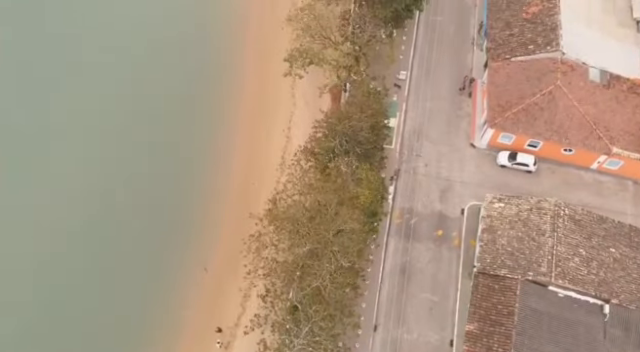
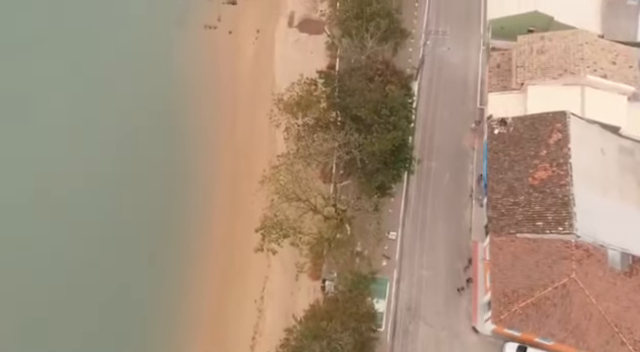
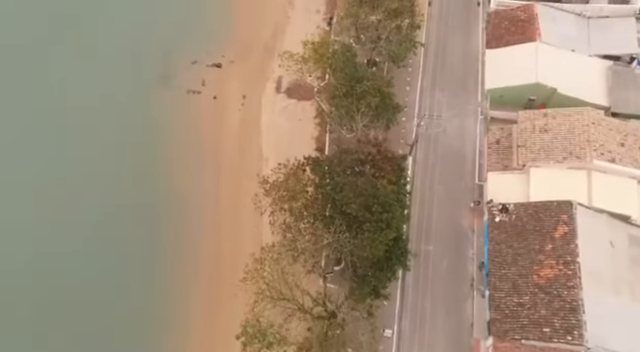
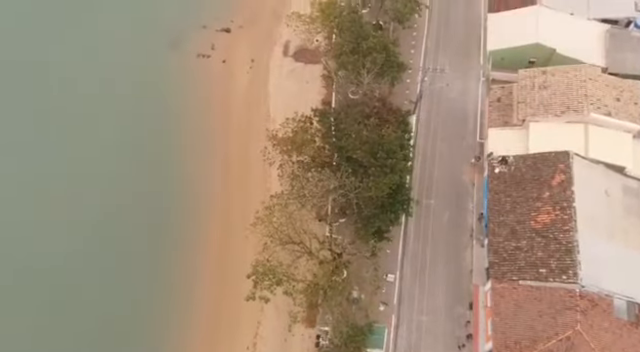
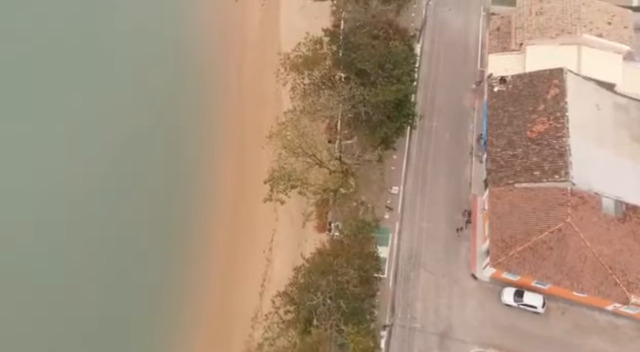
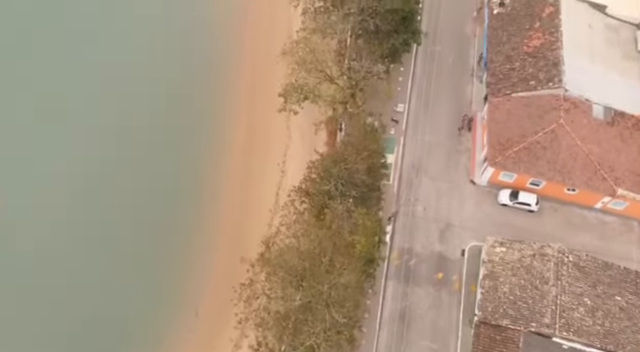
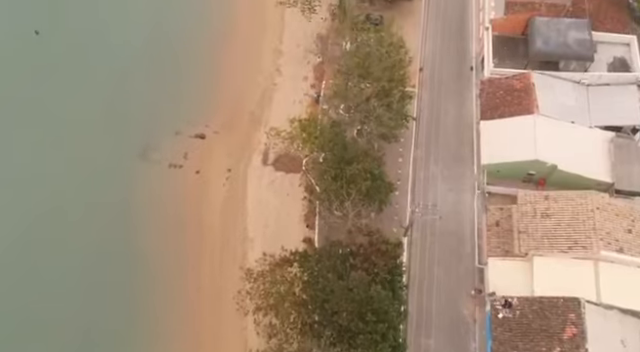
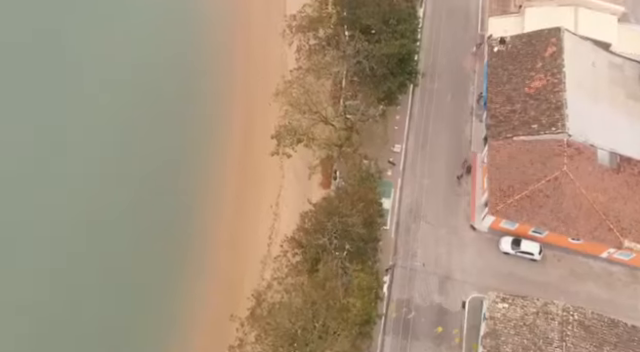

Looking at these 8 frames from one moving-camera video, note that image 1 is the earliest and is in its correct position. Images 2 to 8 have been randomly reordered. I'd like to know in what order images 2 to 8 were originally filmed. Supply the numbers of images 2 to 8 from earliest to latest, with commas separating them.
6, 8, 5, 2, 4, 3, 7
